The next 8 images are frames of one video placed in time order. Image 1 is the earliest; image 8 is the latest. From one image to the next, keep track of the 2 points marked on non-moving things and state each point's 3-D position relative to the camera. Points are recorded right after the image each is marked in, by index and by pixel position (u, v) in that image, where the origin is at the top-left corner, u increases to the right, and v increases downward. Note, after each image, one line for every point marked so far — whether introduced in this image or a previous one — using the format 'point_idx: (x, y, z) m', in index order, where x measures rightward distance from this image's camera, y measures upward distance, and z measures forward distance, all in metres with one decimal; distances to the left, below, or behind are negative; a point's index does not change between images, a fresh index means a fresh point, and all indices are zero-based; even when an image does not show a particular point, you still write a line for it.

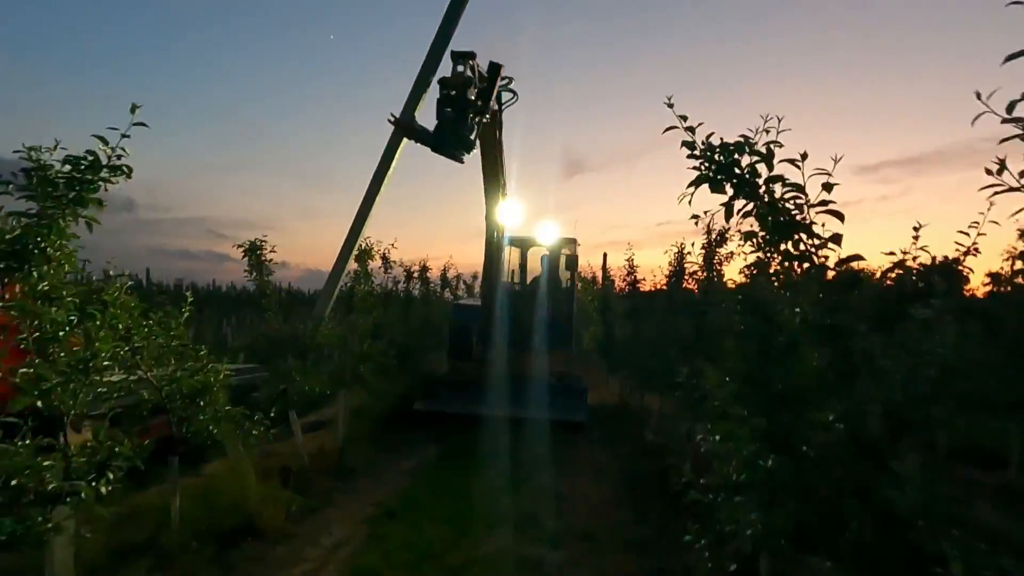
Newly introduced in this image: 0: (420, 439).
0: (-1.3, -2.0, +11.4) m
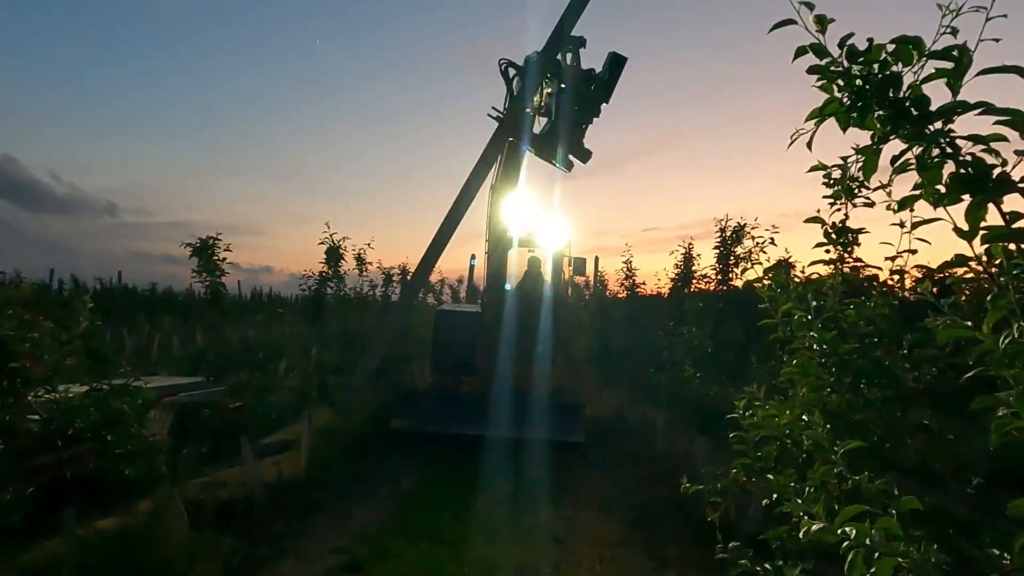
0: (-1.4, -2.1, +10.0) m
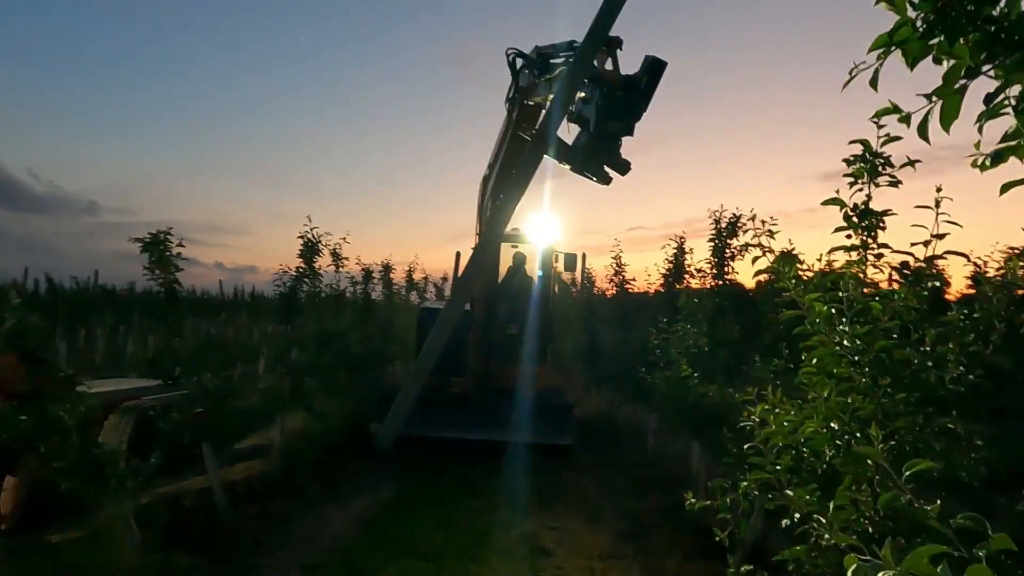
0: (-1.6, -2.0, +9.5) m
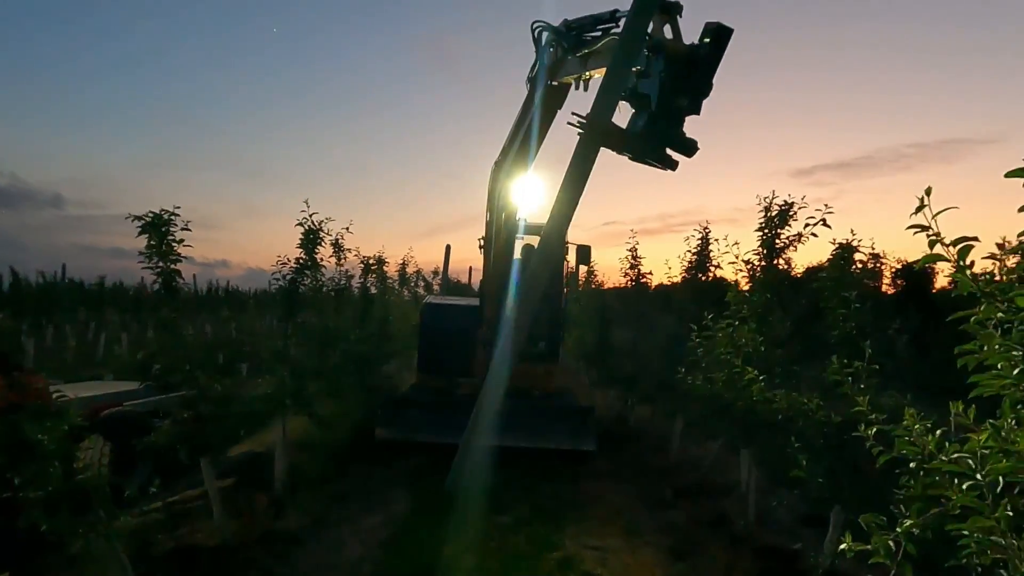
0: (-1.3, -2.0, +8.7) m
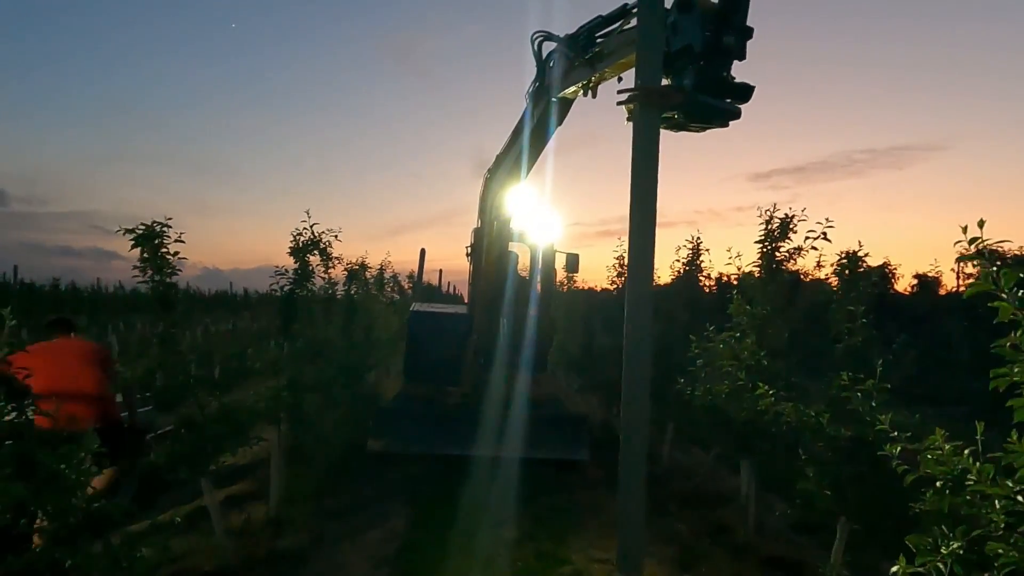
0: (-1.4, -2.1, +8.6) m
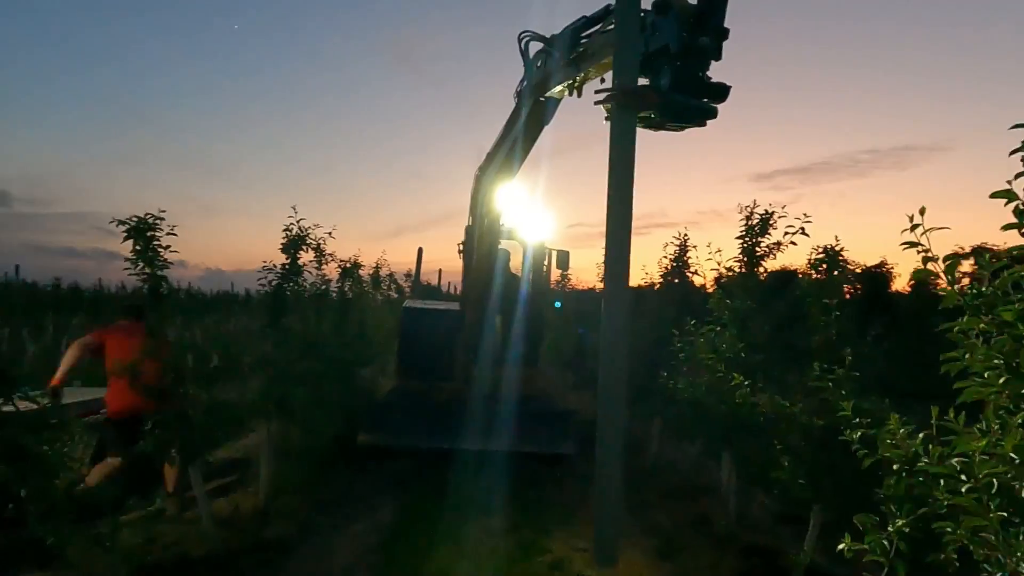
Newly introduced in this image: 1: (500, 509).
0: (-1.5, -2.0, +8.7) m
1: (-0.1, -2.2, +8.2) m
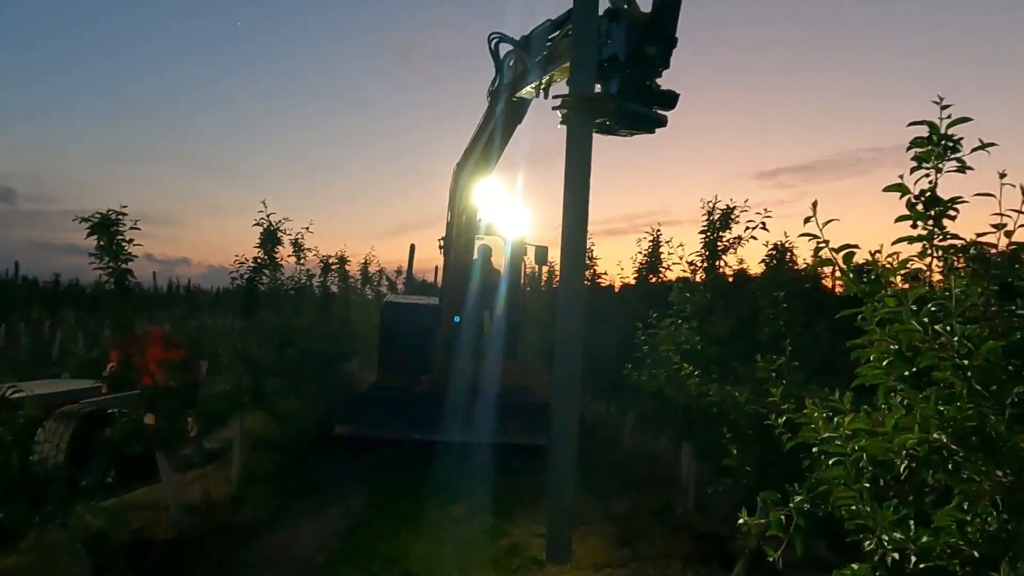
0: (-1.8, -2.0, +8.9) m
1: (-0.4, -2.1, +8.4) m
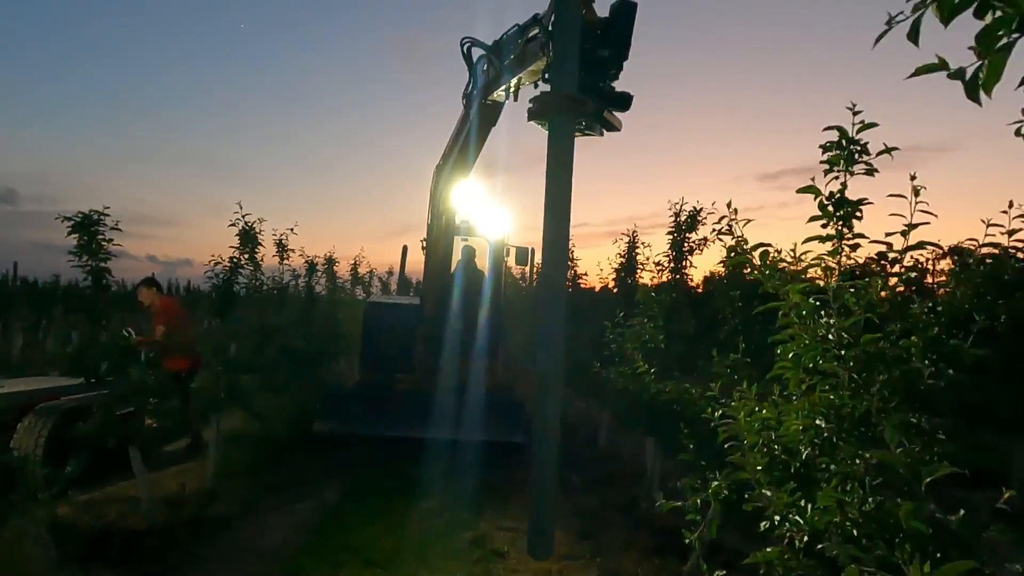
0: (-2.1, -2.0, +9.1) m
1: (-0.7, -2.1, +8.6) m
